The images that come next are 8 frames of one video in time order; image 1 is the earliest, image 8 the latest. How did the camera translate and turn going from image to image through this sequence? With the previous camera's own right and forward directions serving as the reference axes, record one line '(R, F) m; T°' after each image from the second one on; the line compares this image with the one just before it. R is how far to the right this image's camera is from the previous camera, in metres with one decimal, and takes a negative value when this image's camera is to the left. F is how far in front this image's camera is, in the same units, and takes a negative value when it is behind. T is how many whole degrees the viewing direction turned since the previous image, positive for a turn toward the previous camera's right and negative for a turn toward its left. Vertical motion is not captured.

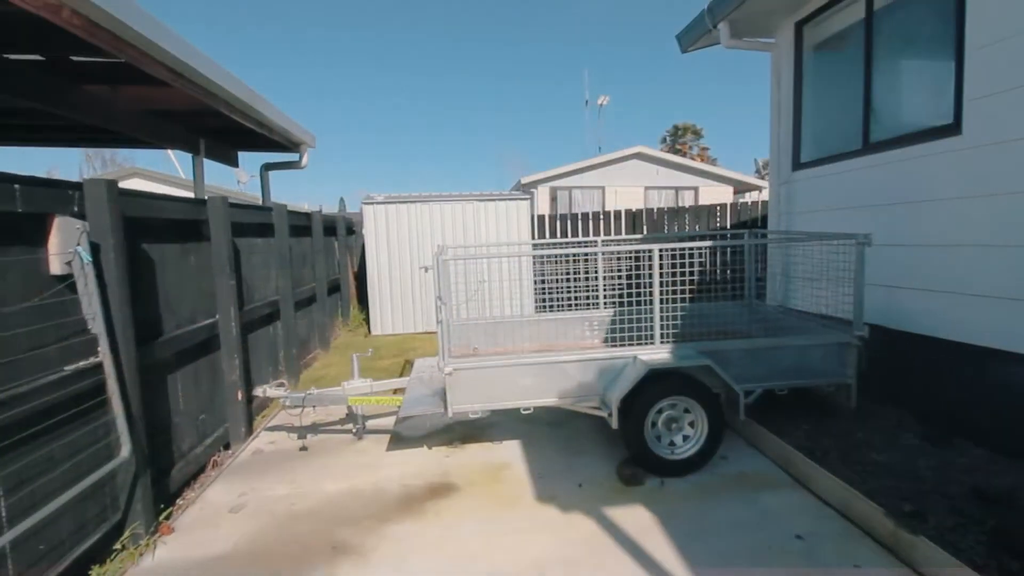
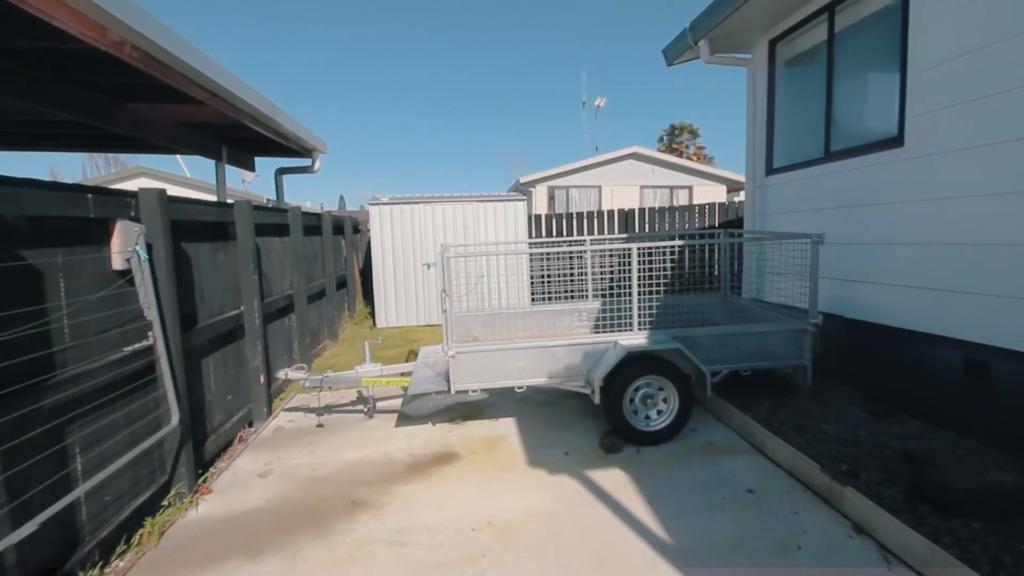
(0.0, -0.4) m; 0°
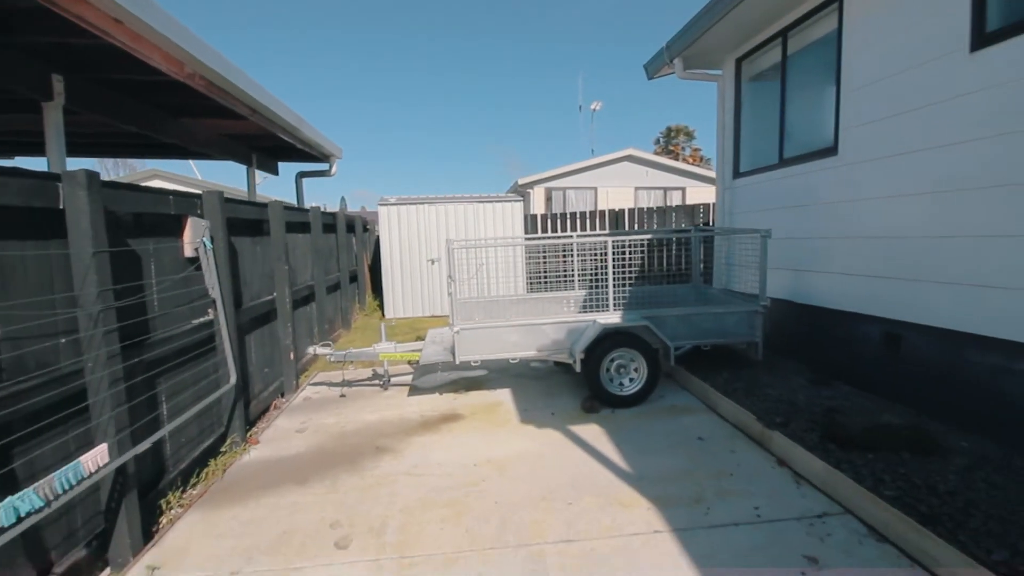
(0.0, -0.6) m; 0°
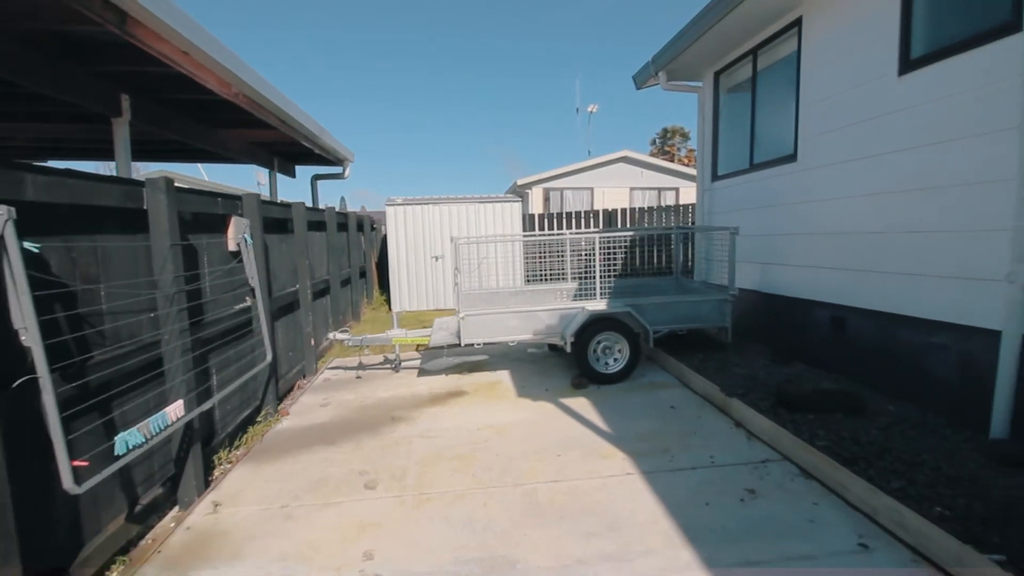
(0.0, -0.5) m; 0°
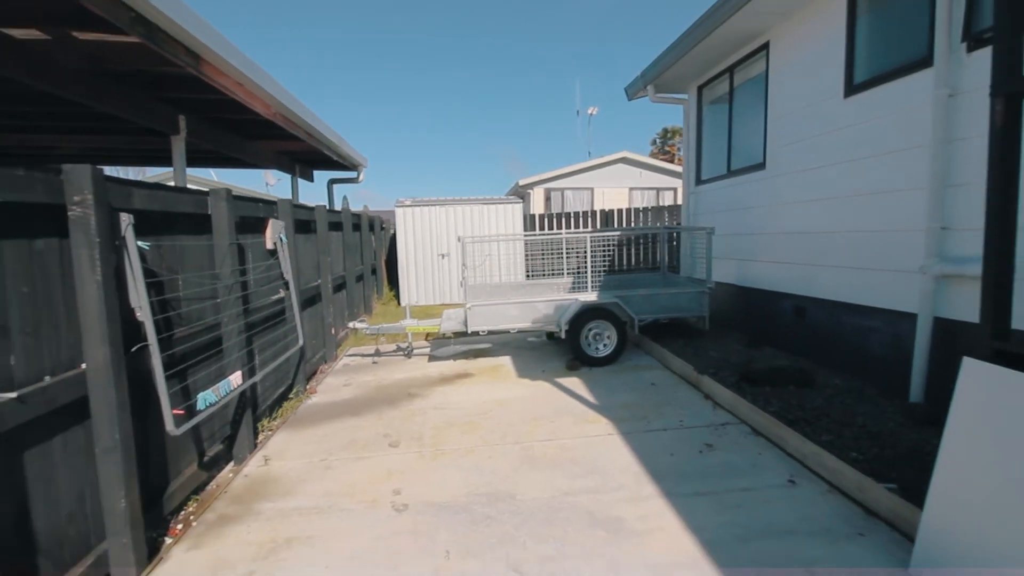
(0.0, -0.6) m; 0°
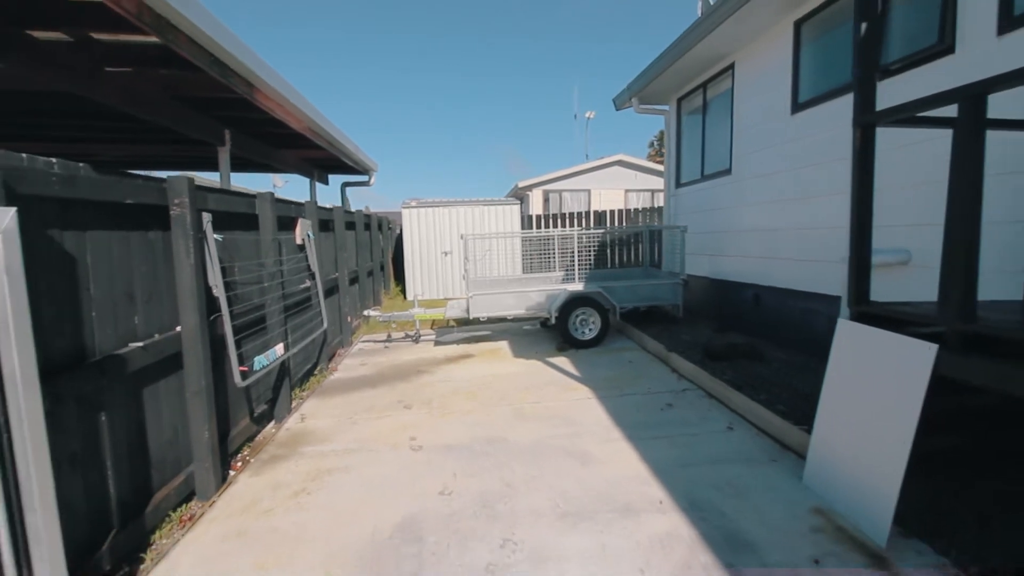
(0.0, -0.7) m; 0°
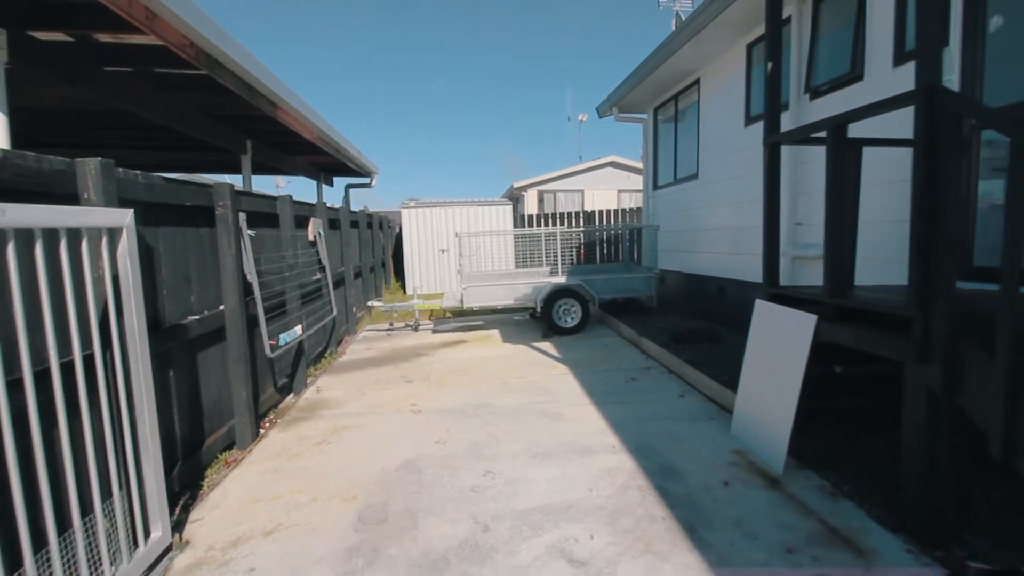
(+0.1, -0.6) m; 0°
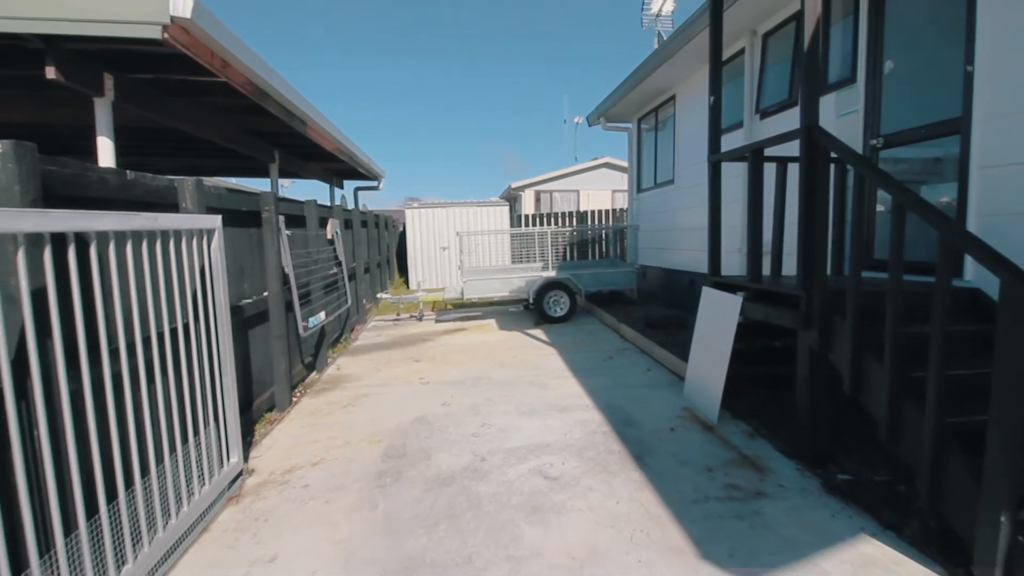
(0.0, -0.8) m; 0°
